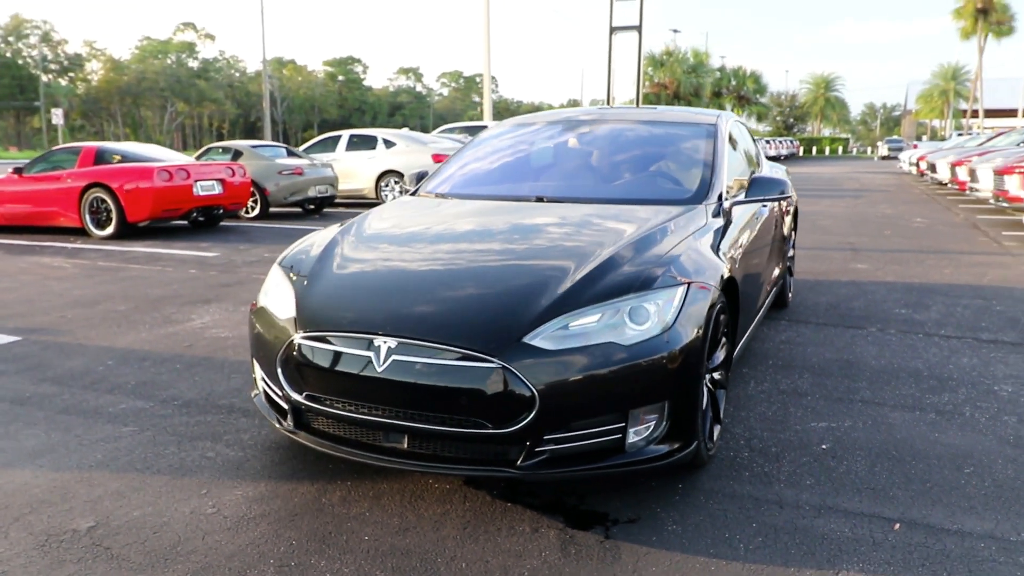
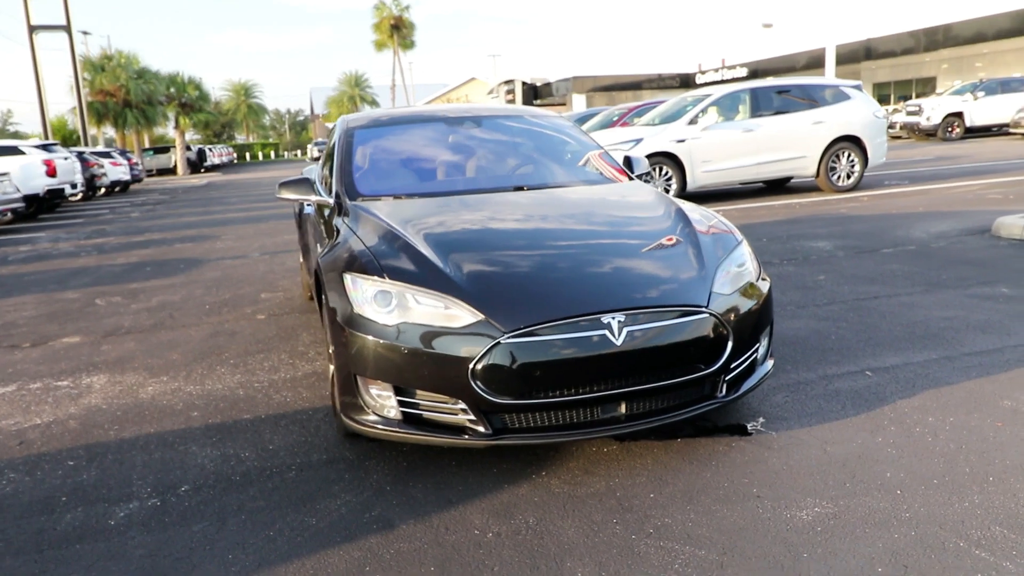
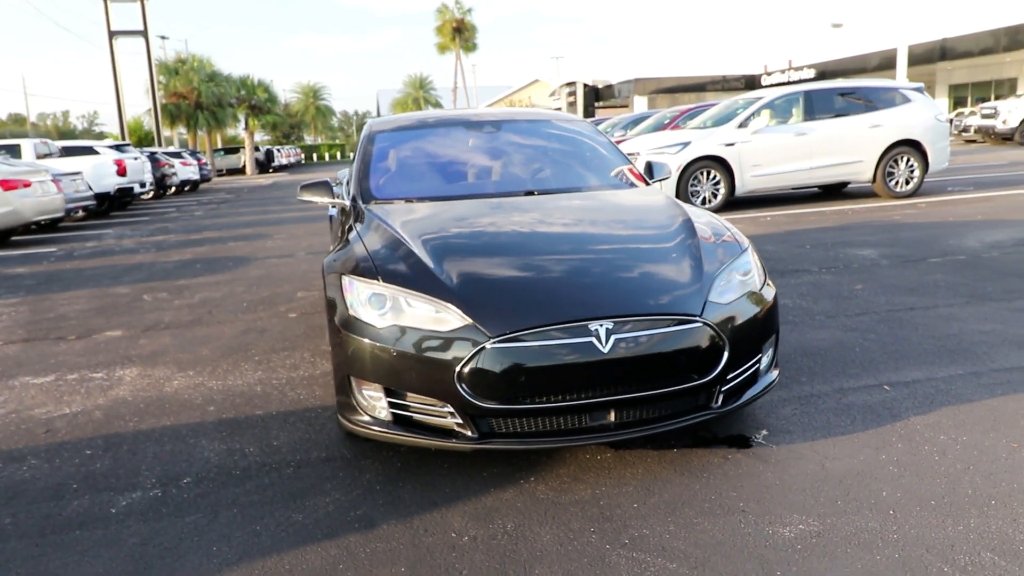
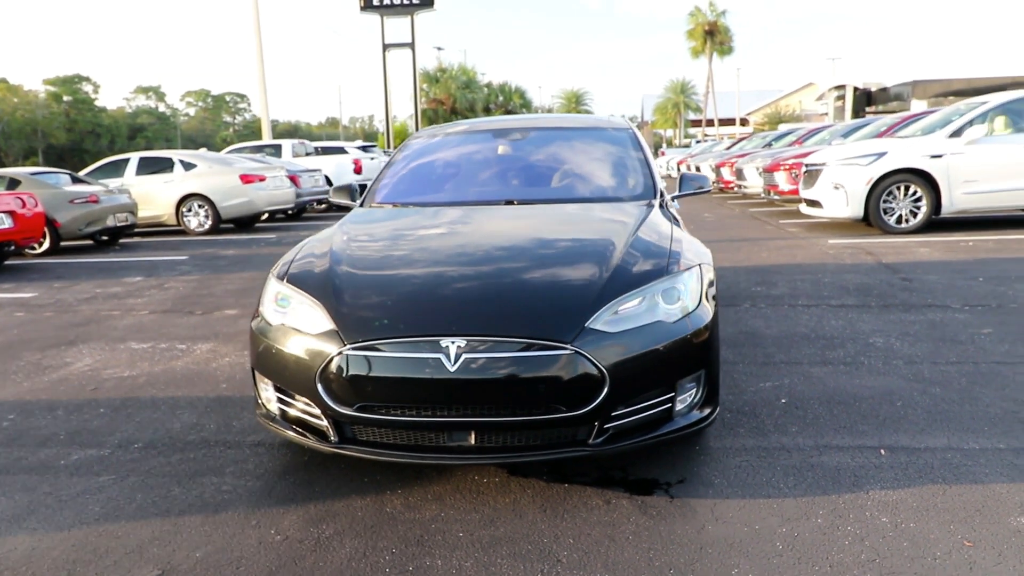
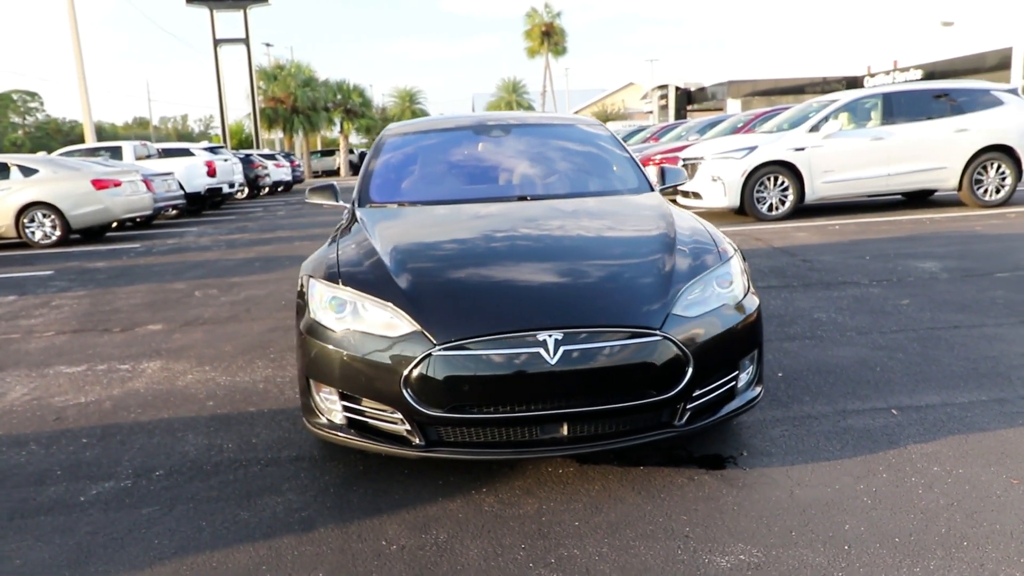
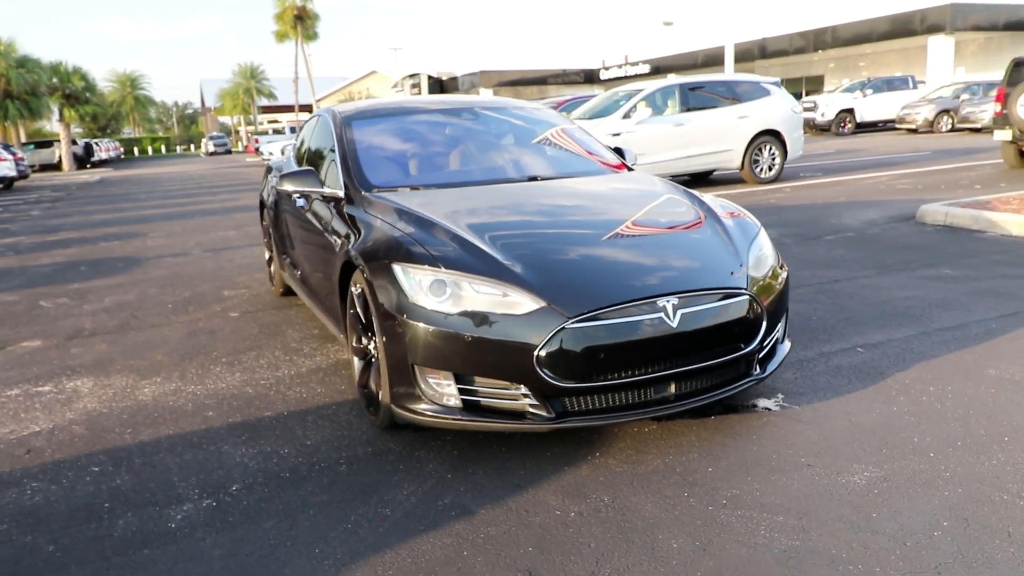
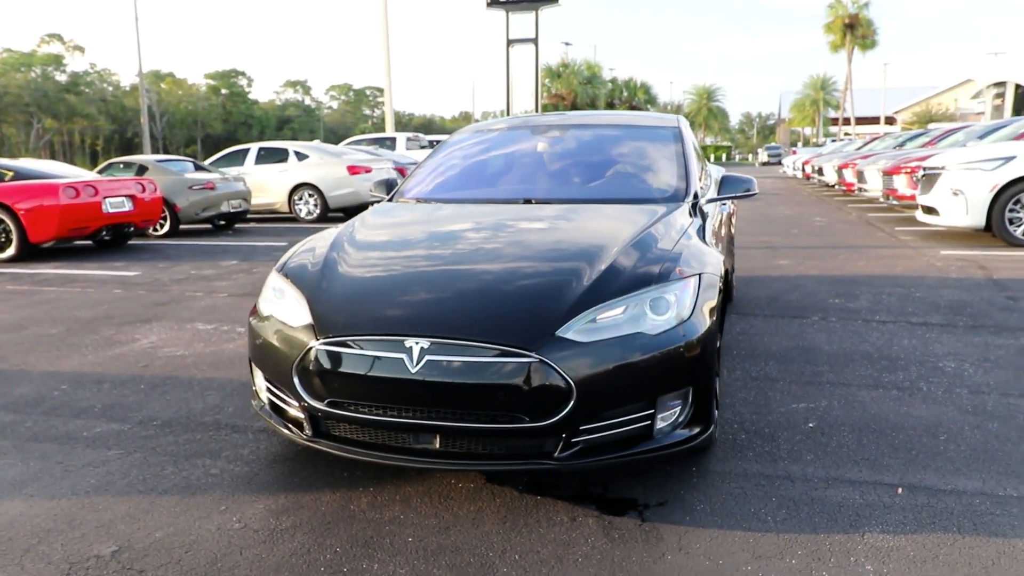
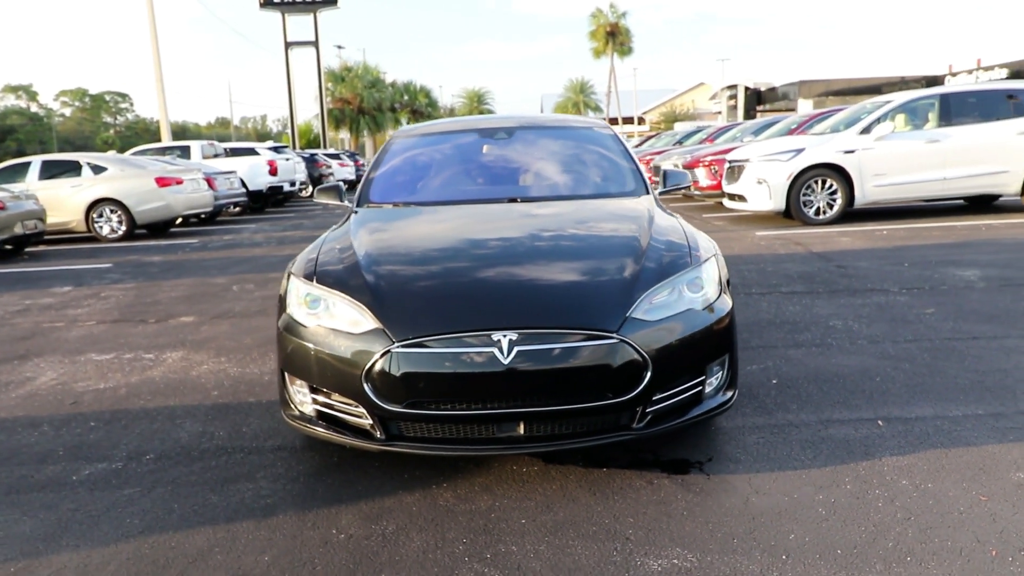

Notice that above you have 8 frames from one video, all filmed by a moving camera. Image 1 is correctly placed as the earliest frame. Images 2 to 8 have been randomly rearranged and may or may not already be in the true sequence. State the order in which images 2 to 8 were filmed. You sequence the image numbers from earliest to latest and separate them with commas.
7, 4, 8, 5, 3, 2, 6
